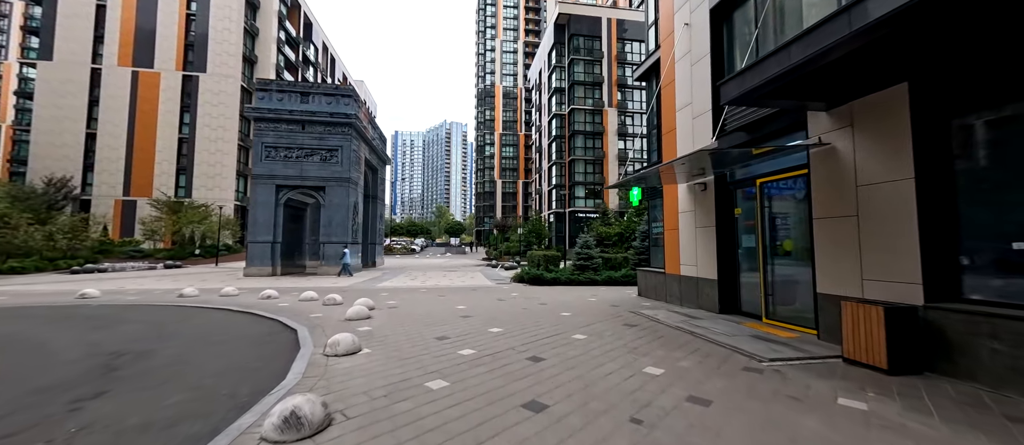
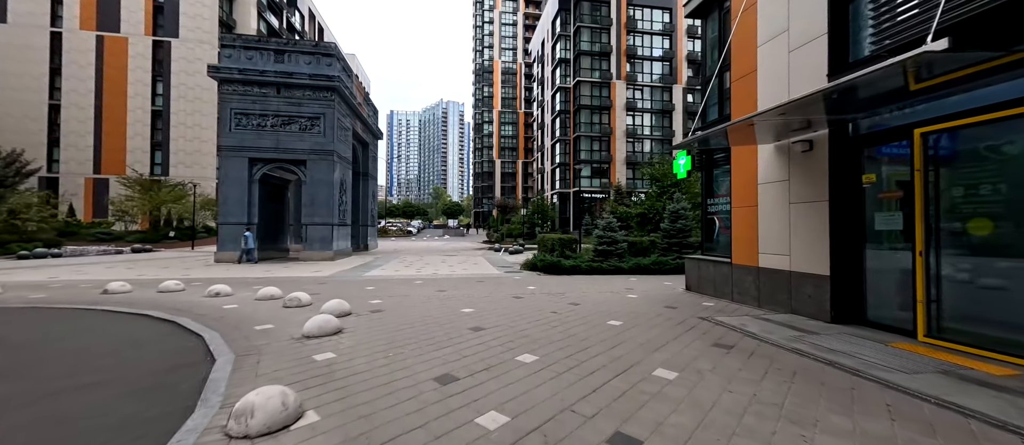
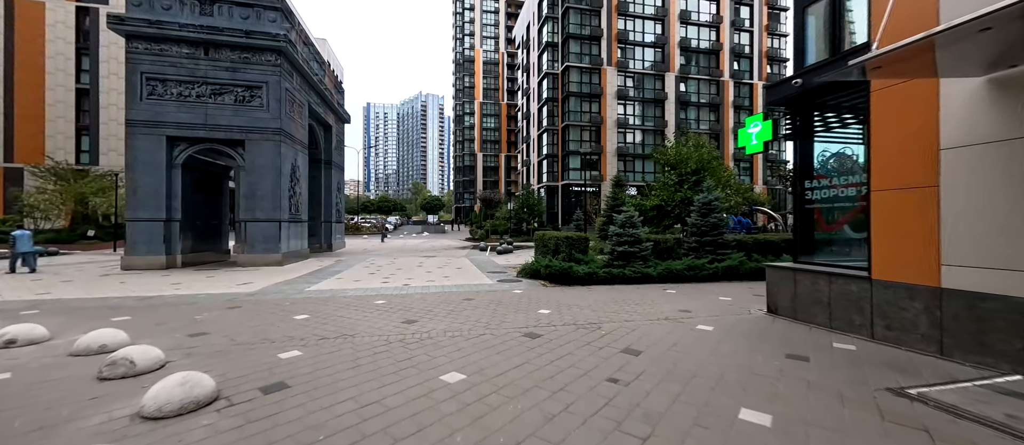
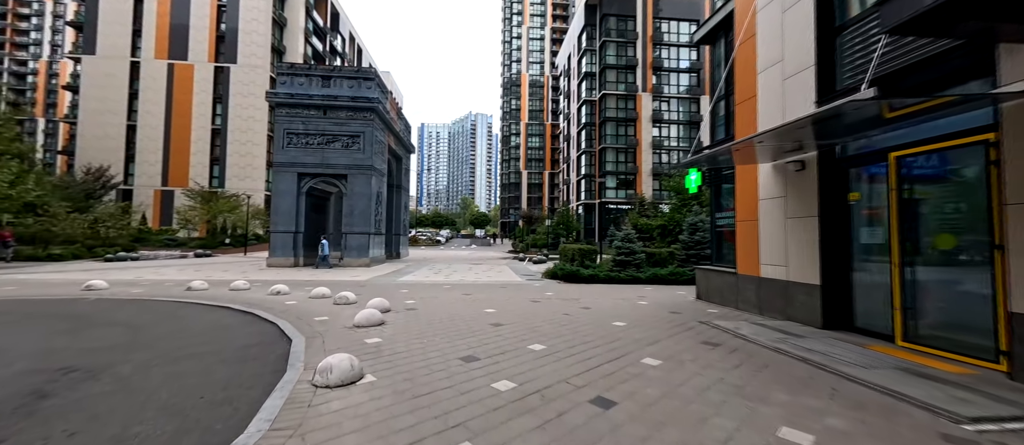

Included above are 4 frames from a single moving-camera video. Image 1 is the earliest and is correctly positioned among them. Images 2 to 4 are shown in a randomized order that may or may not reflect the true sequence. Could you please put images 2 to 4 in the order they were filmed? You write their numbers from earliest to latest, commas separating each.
4, 2, 3
